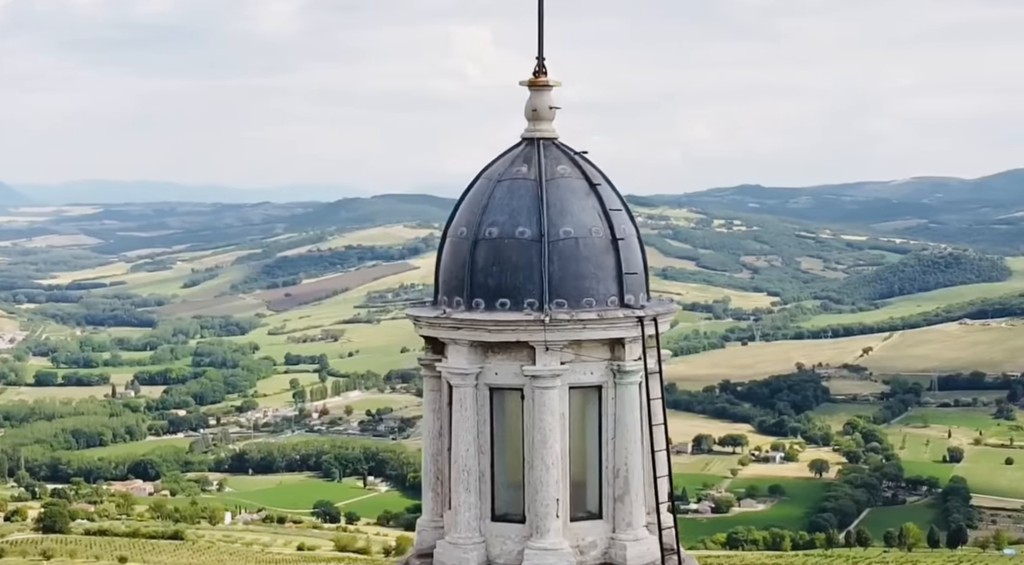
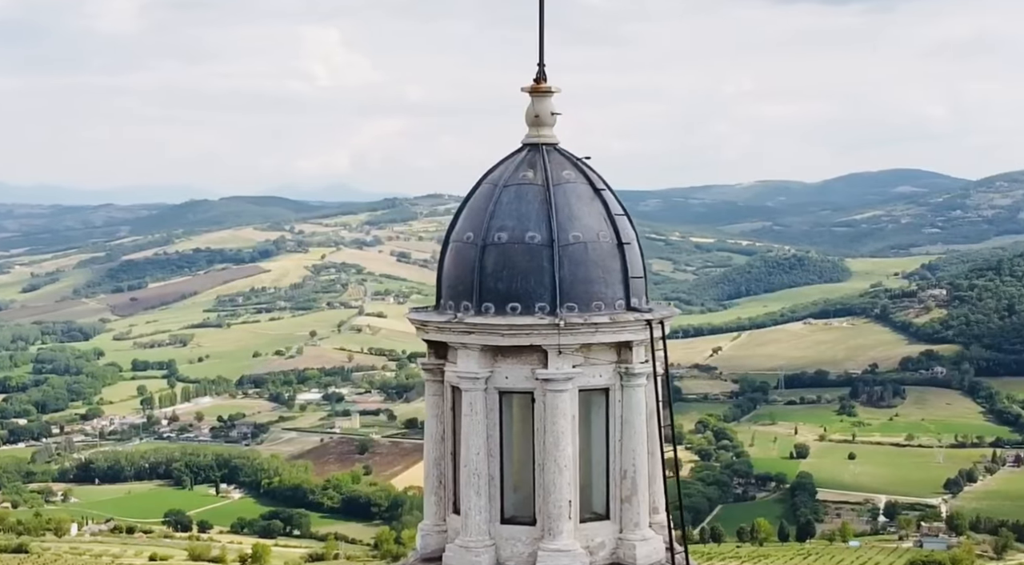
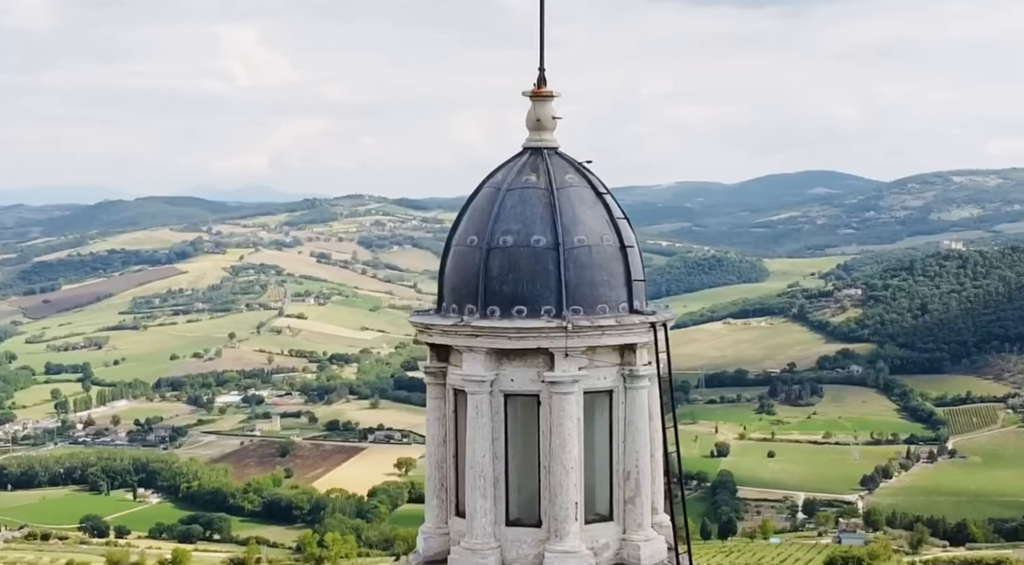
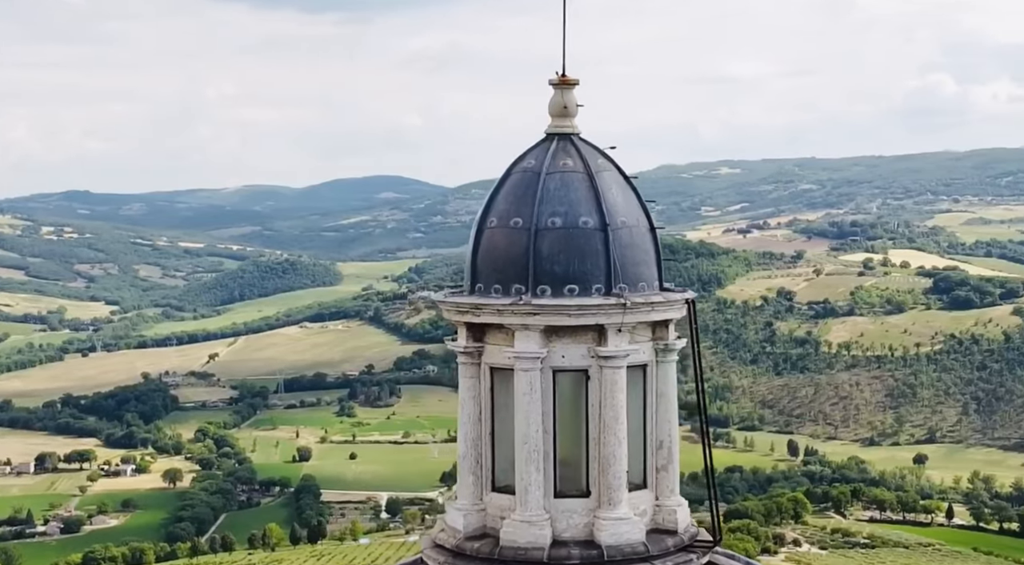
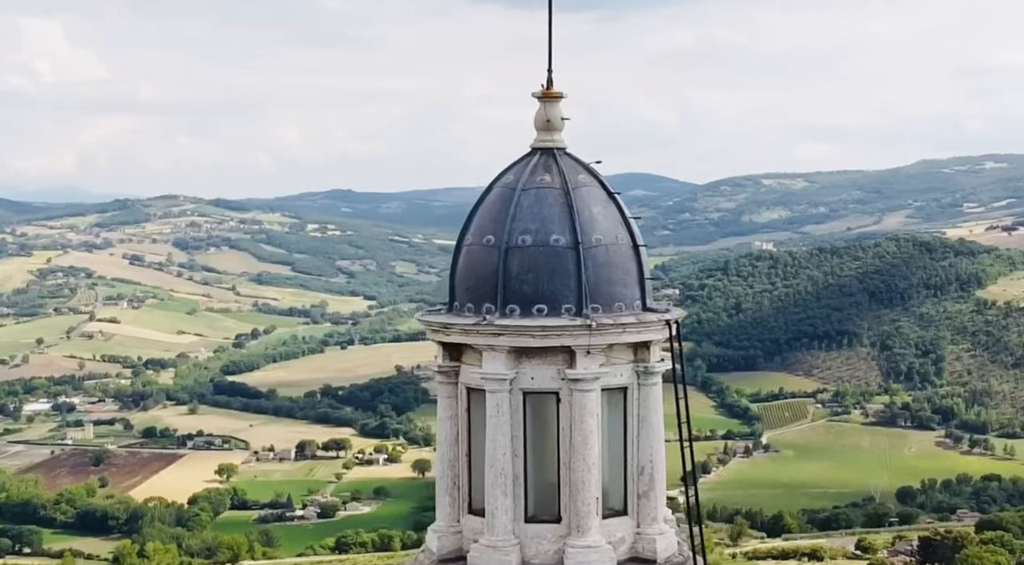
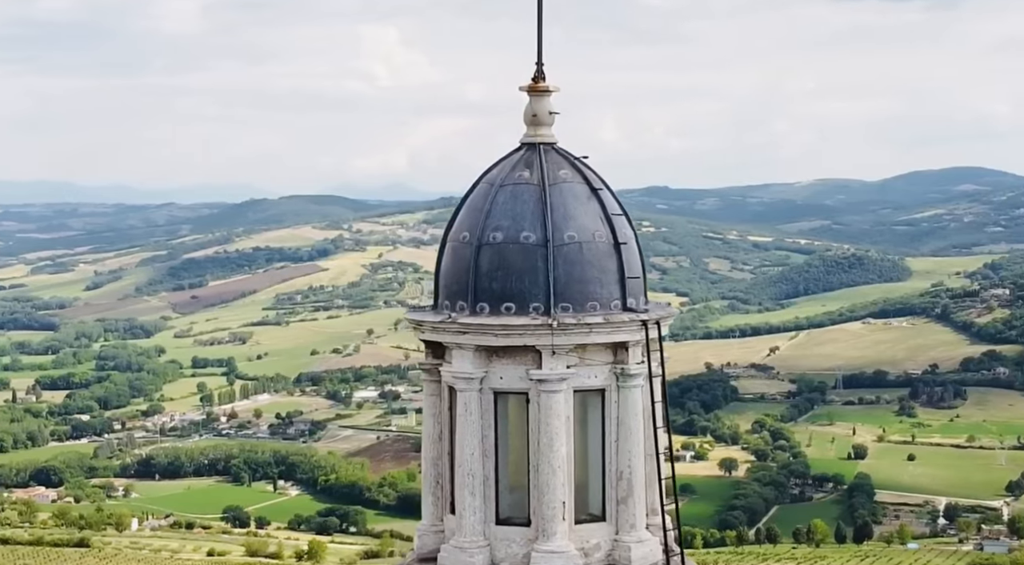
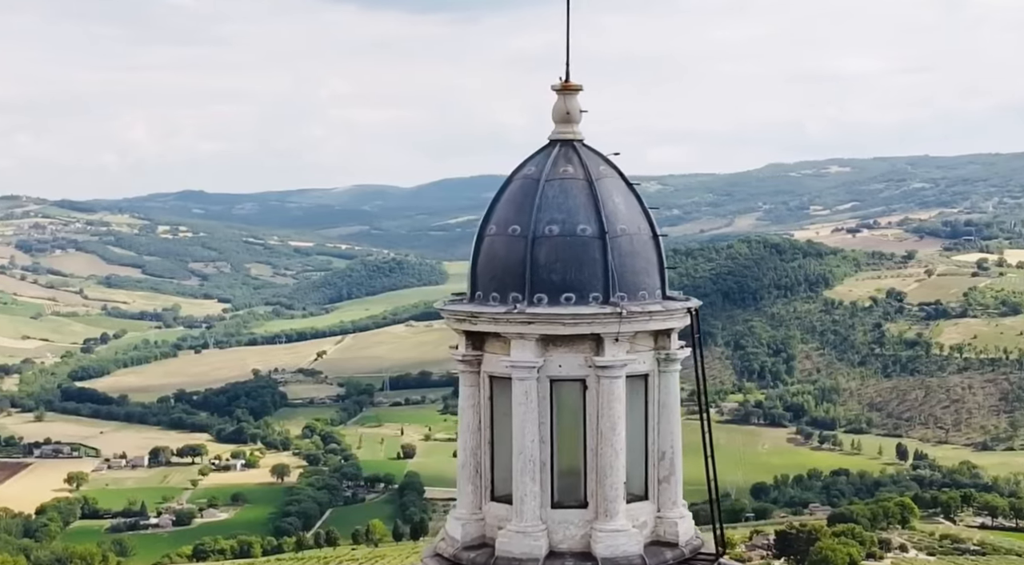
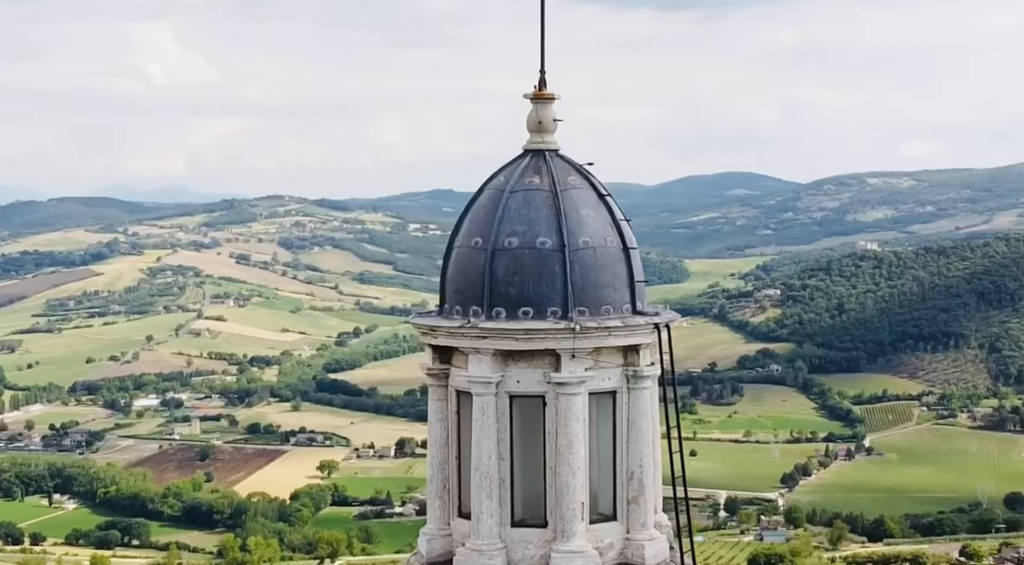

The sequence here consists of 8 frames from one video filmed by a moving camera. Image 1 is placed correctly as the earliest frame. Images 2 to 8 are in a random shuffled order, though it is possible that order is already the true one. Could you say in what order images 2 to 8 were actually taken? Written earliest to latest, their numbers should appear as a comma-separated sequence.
6, 2, 3, 8, 5, 7, 4
